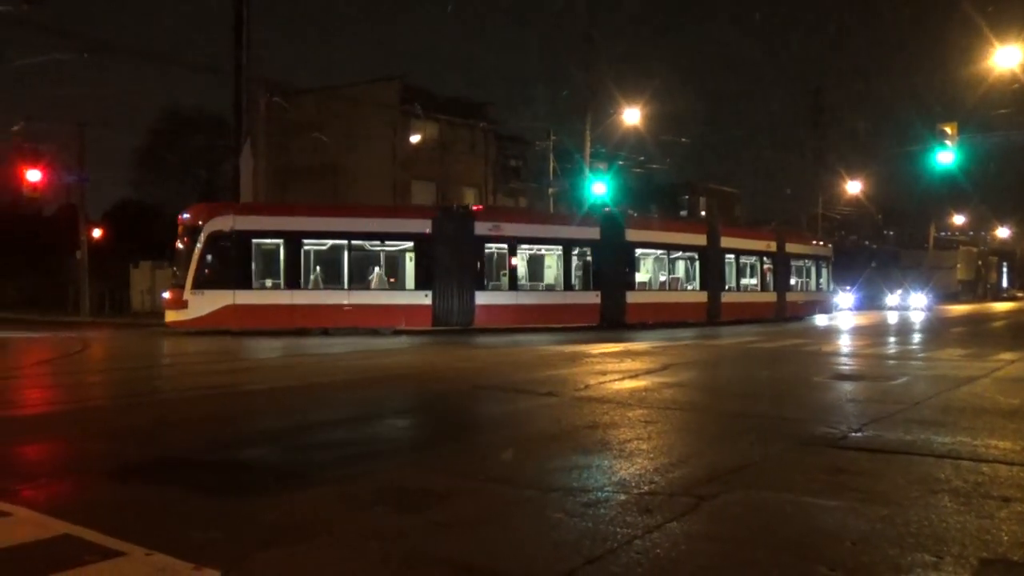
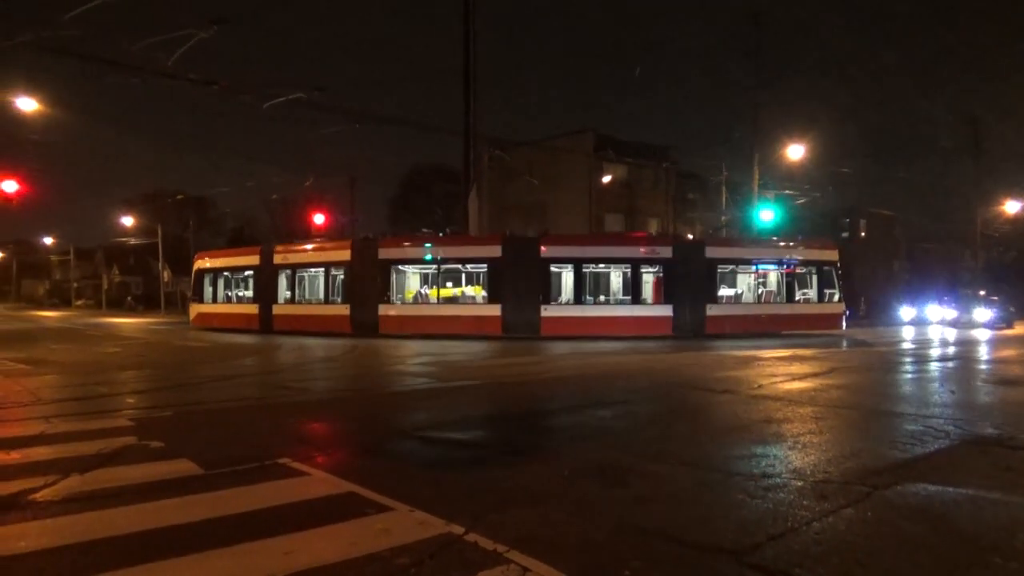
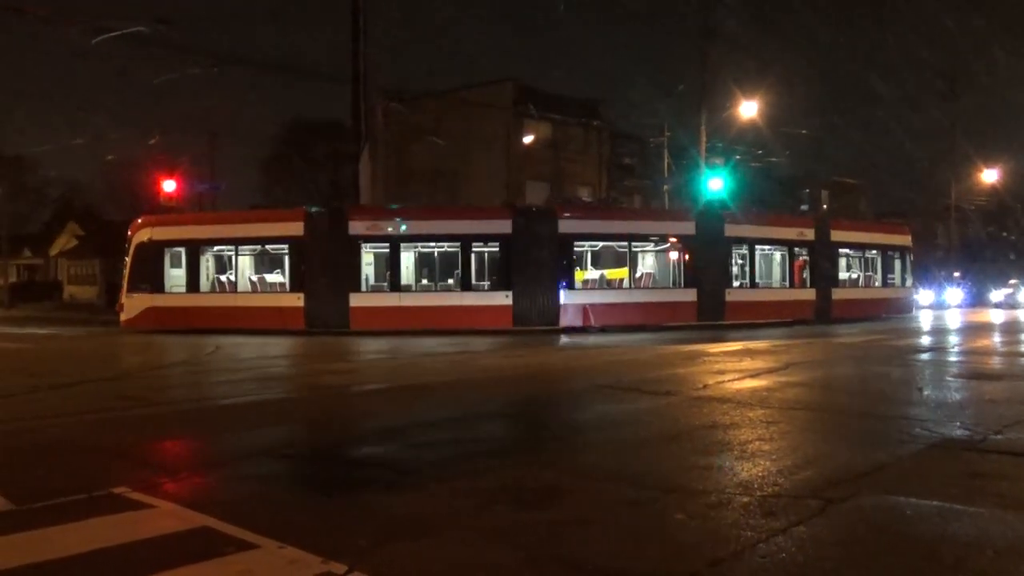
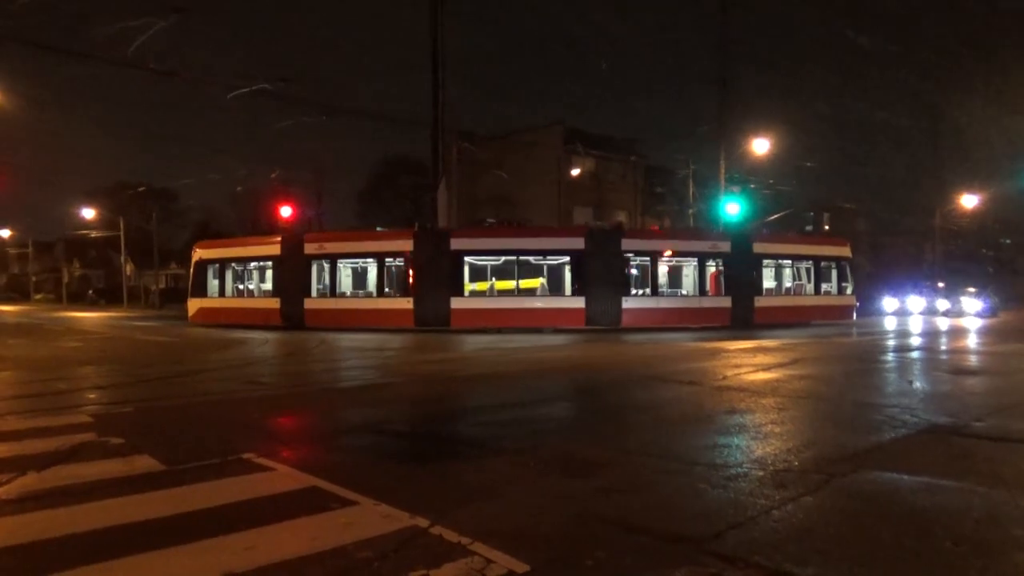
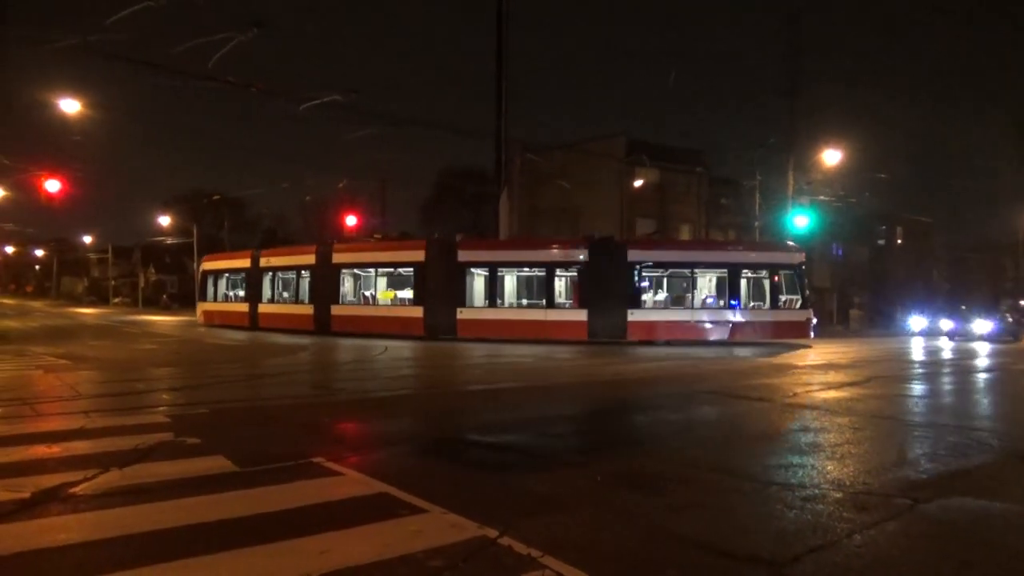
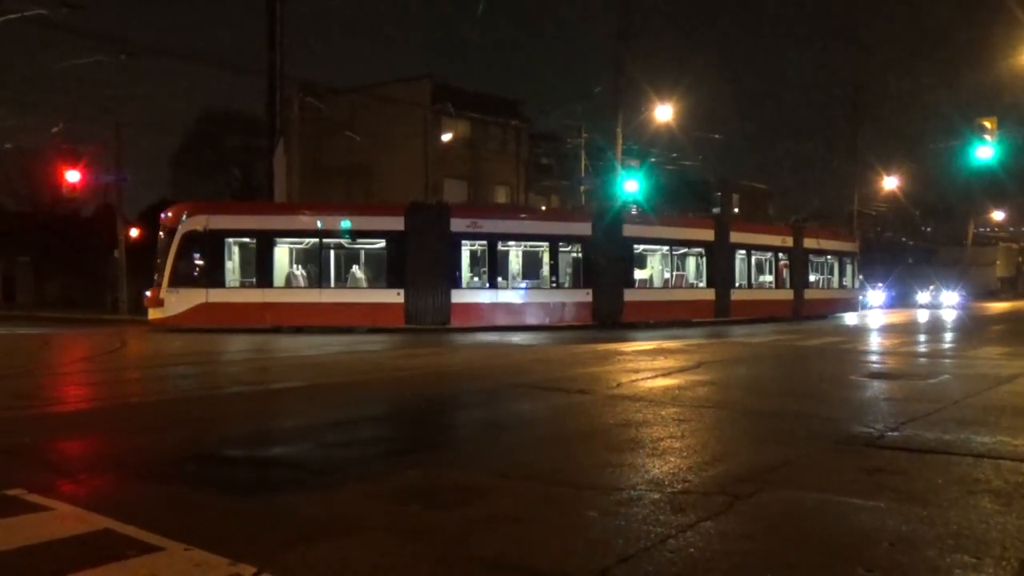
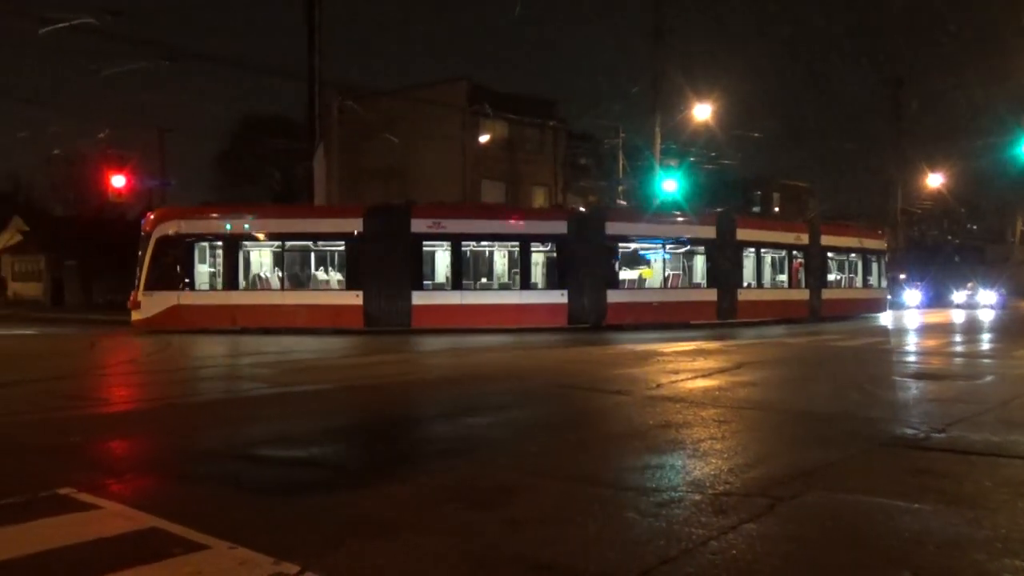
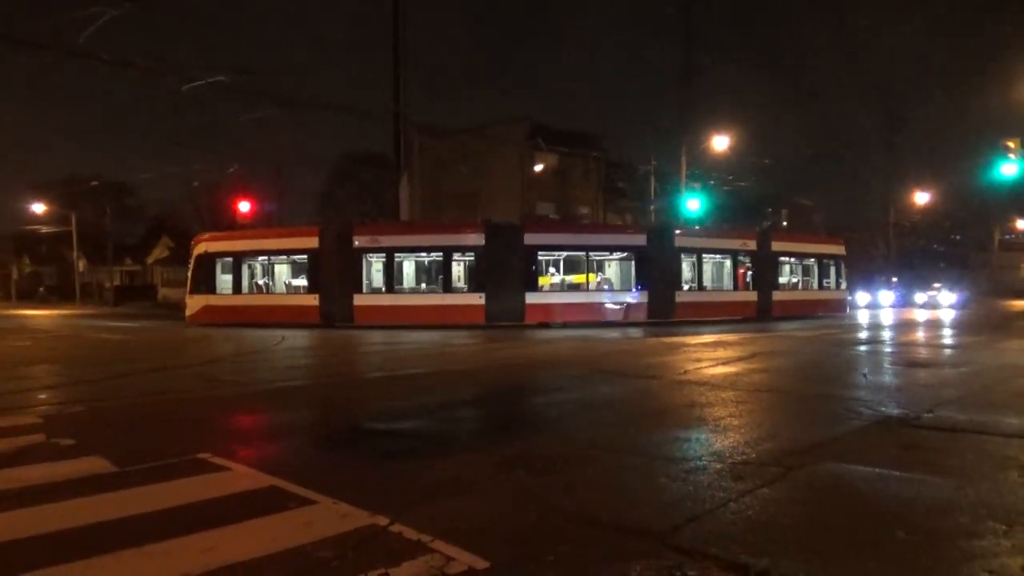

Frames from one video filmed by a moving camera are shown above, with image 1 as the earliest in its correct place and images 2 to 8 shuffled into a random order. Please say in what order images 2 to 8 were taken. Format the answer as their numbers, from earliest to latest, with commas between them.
6, 7, 3, 8, 4, 2, 5
